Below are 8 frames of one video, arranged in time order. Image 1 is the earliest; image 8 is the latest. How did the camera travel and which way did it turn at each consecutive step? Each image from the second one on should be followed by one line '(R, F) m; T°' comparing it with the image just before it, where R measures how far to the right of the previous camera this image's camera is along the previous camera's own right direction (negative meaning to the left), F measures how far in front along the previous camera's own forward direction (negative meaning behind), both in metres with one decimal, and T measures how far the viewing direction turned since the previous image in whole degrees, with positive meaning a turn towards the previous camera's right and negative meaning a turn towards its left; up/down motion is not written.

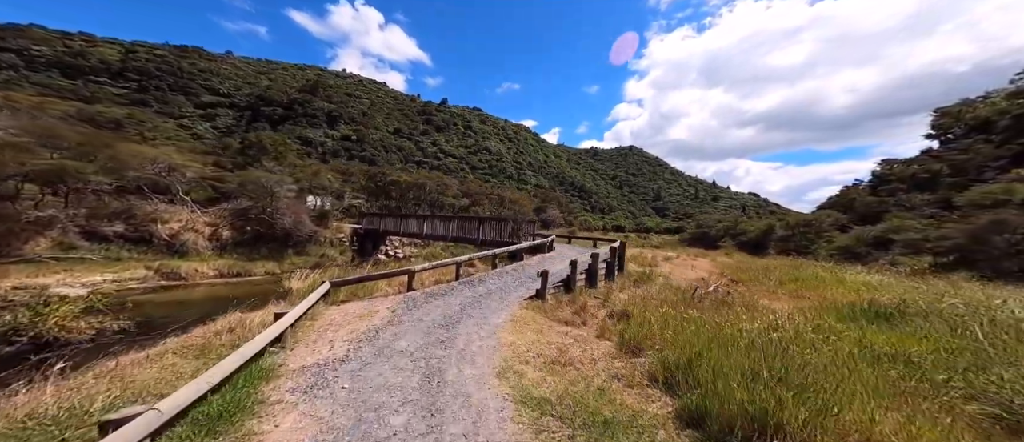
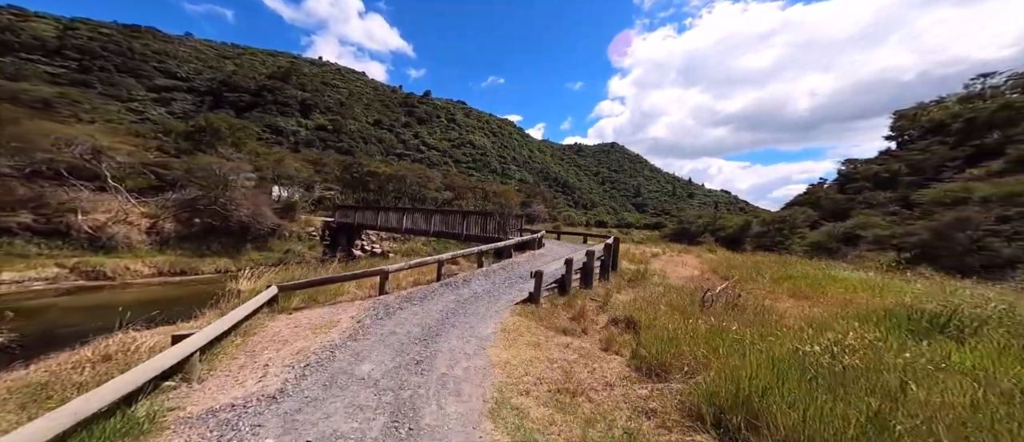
(-0.2, +1.2) m; +3°
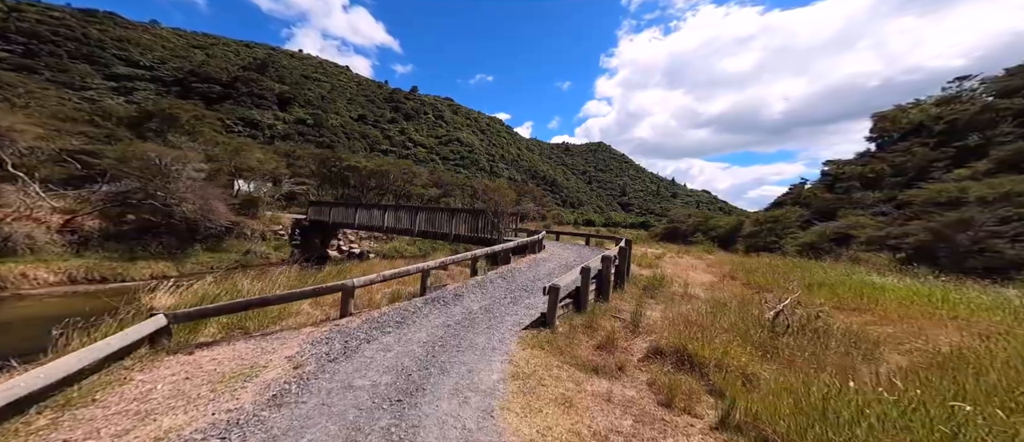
(-0.3, +2.0) m; +2°
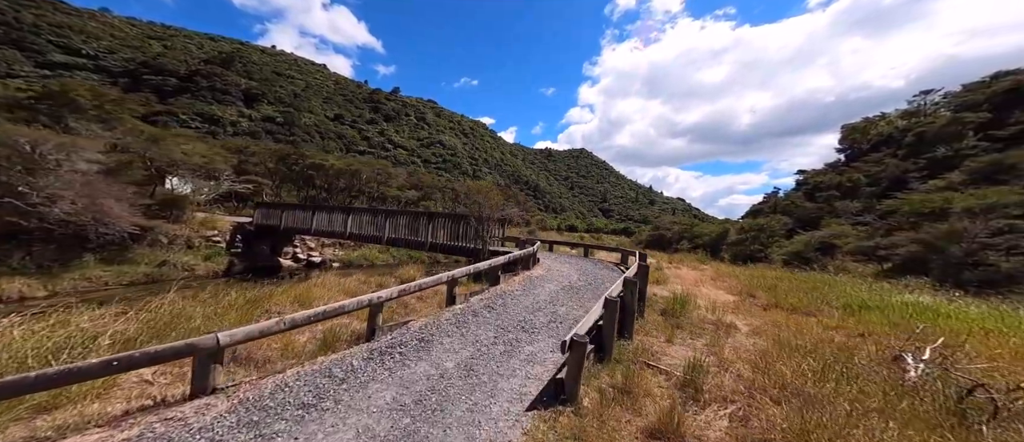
(-0.2, +2.5) m; +3°
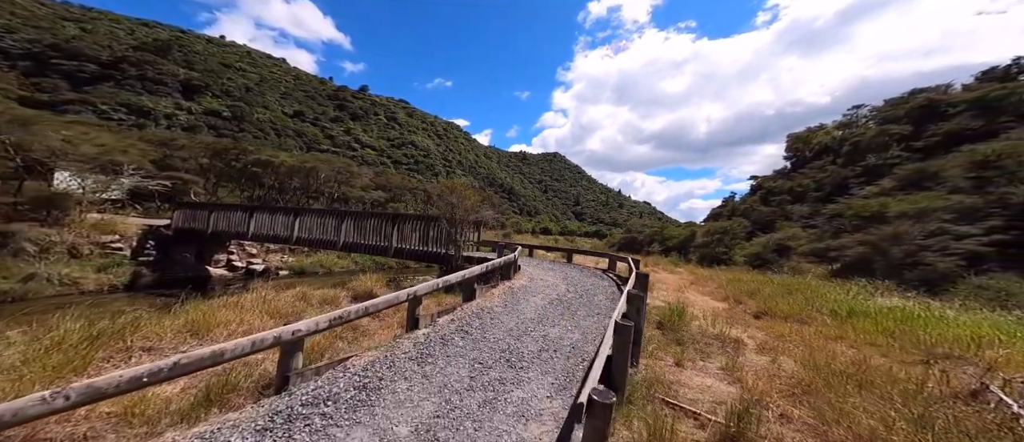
(-0.1, +1.4) m; +5°
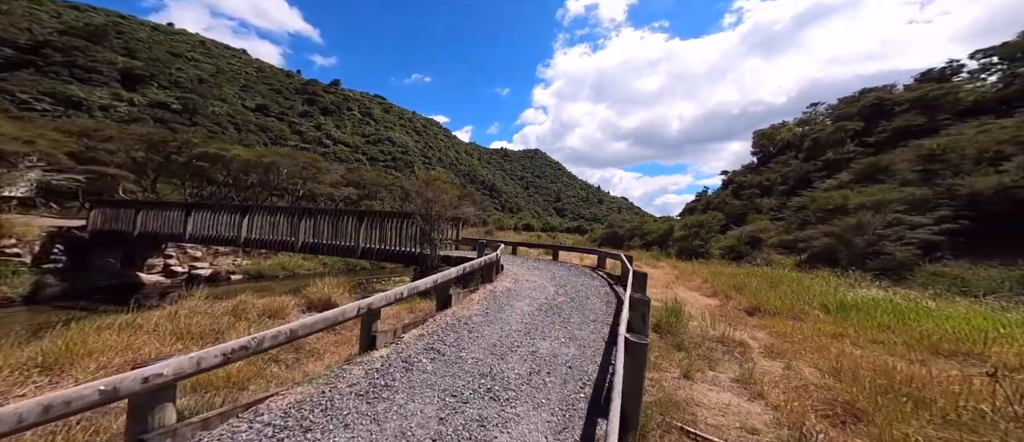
(0.0, +1.0) m; +3°
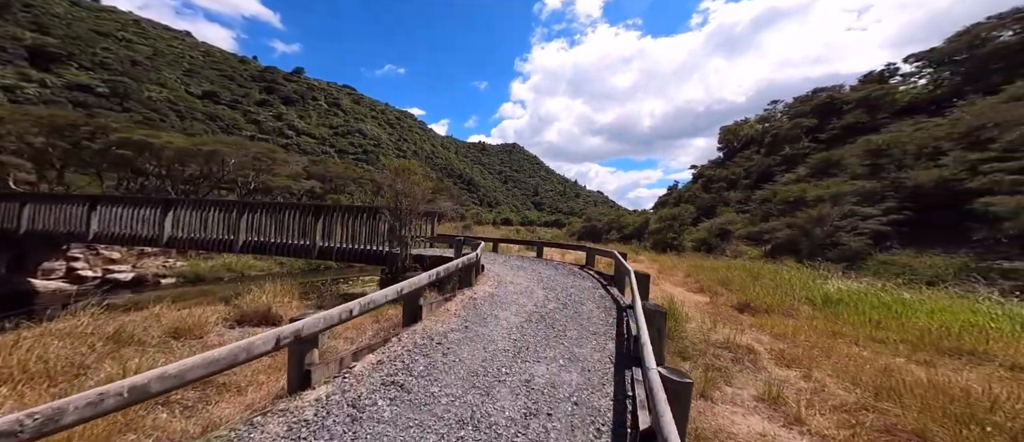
(-0.1, +1.0) m; +4°
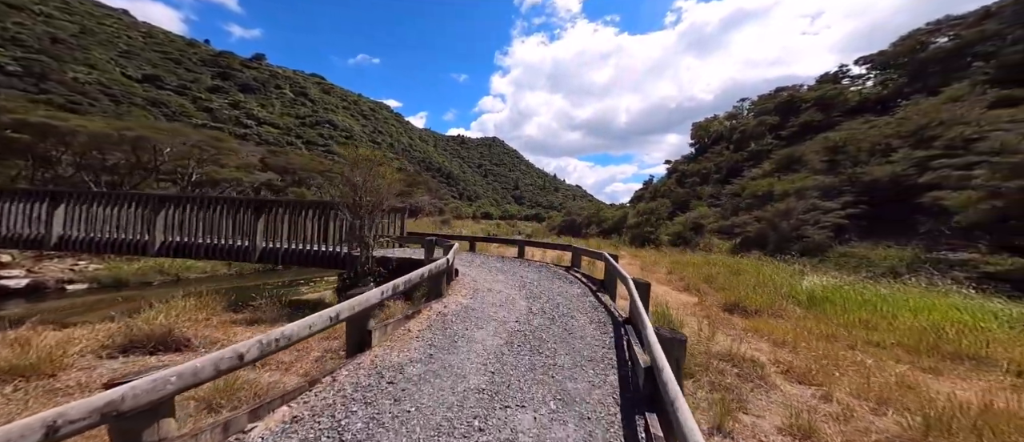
(0.0, +1.0) m; +4°
